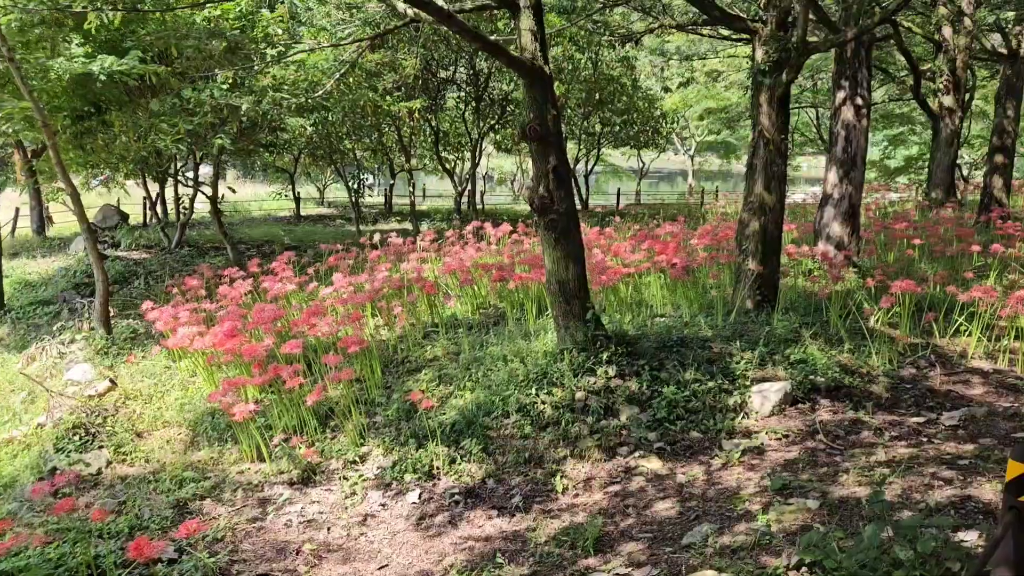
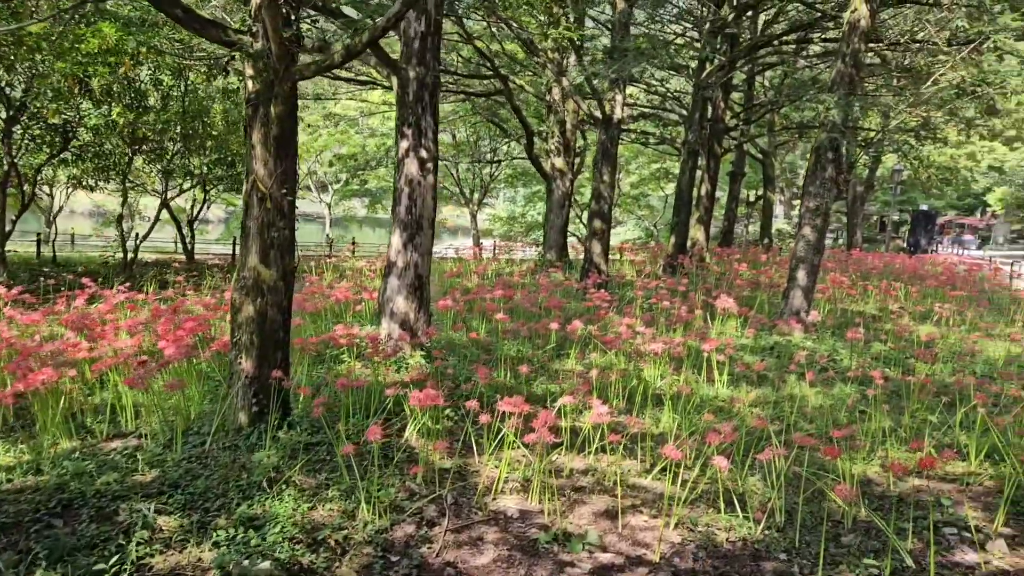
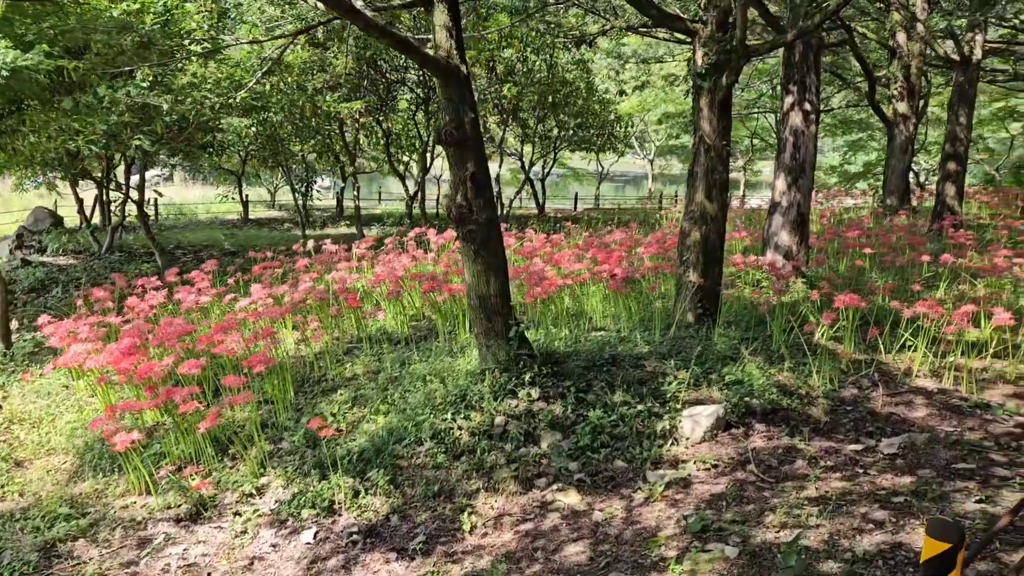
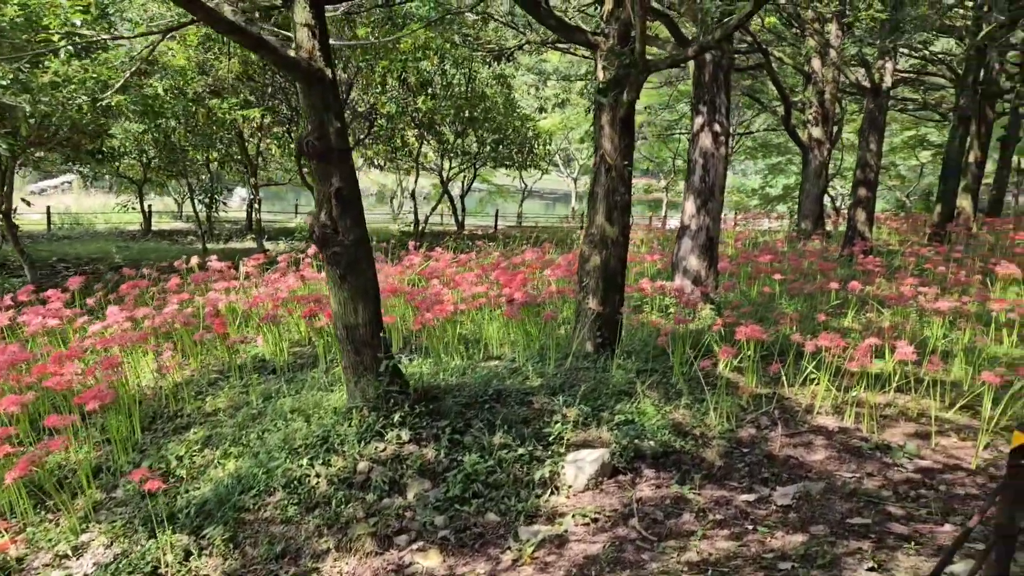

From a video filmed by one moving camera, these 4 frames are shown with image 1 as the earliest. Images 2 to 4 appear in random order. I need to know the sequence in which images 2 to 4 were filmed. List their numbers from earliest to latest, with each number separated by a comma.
3, 4, 2
